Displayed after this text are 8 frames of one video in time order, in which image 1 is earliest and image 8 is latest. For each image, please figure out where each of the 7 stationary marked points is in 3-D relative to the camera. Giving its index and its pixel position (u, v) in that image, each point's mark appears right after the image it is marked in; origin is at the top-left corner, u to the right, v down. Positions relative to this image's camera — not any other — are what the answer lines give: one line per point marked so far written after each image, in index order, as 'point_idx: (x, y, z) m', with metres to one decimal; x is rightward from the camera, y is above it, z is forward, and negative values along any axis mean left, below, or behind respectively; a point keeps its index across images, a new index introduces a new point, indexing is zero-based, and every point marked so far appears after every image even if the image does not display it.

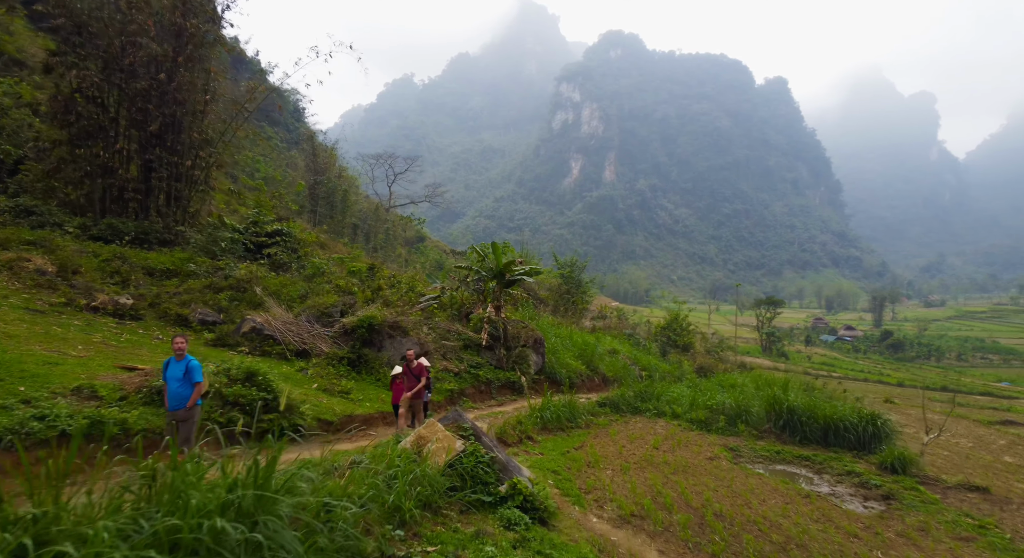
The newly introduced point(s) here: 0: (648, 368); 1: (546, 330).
0: (+3.3, -2.3, +13.0) m
1: (+0.8, -1.2, +12.1) m
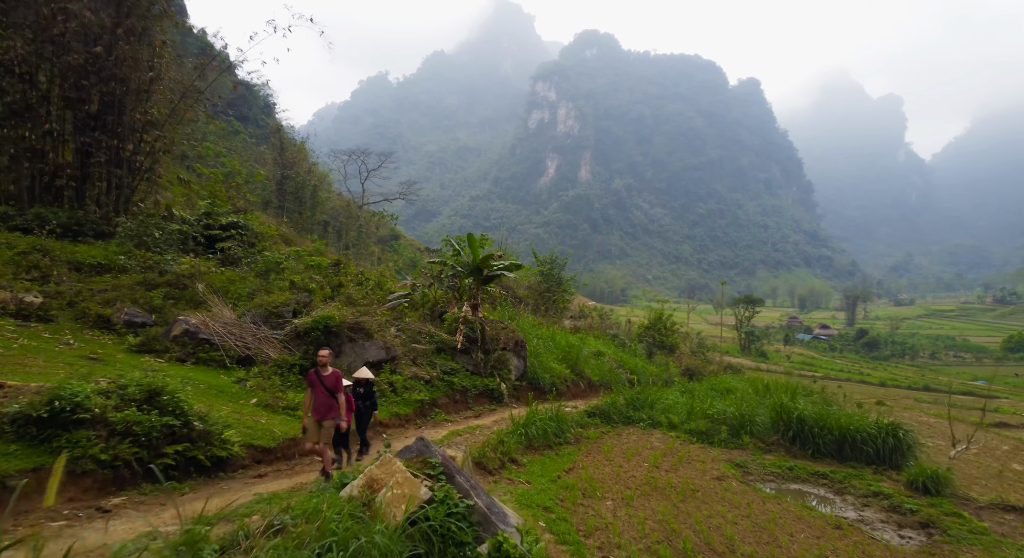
0: (+2.8, -2.2, +12.2) m
1: (+0.4, -1.1, +11.2) m
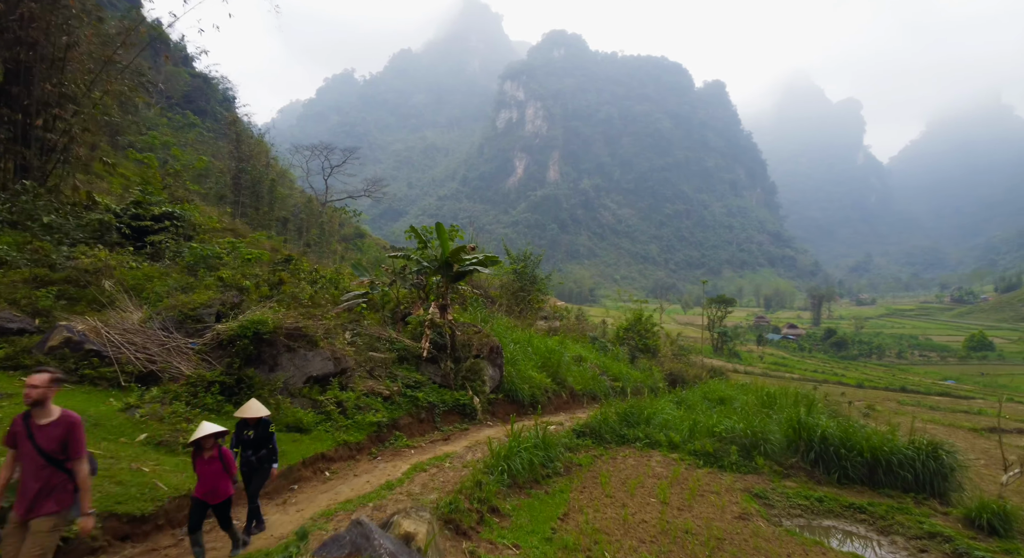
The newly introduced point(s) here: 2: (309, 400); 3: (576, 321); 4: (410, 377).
0: (+2.2, -2.2, +11.2) m
1: (-0.2, -1.1, +10.0) m
2: (-2.2, -1.3, +5.6) m
3: (+2.0, -1.3, +16.4) m
4: (-1.4, -1.3, +7.2) m
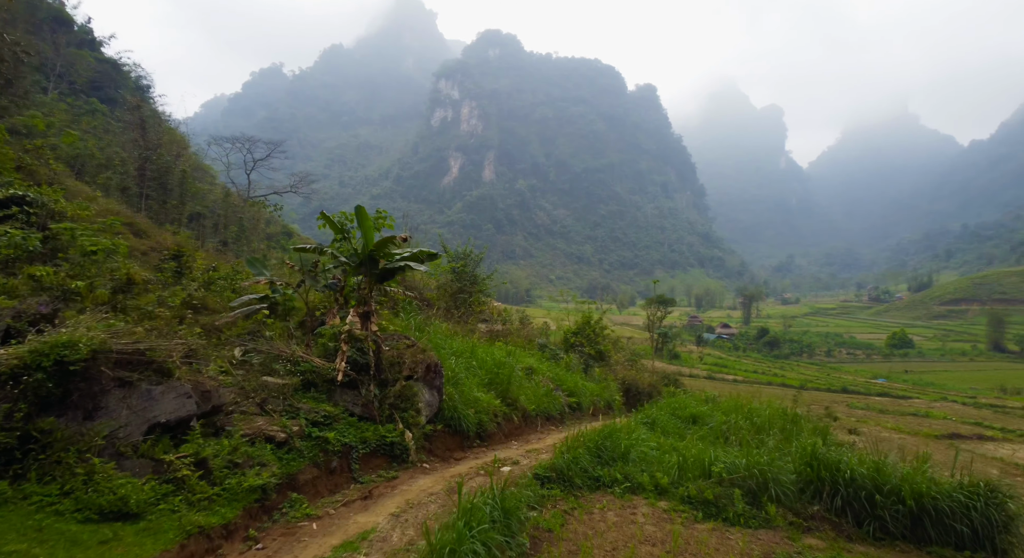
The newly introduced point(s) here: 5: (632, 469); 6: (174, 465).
0: (+1.1, -2.2, +9.8) m
1: (-1.1, -1.1, +8.4) m
2: (-2.6, -1.3, +3.8) m
3: (+0.2, -1.3, +15.0) m
4: (-2.0, -1.3, +5.4) m
5: (+1.2, -2.0, +5.5) m
6: (-2.4, -1.3, +3.8) m
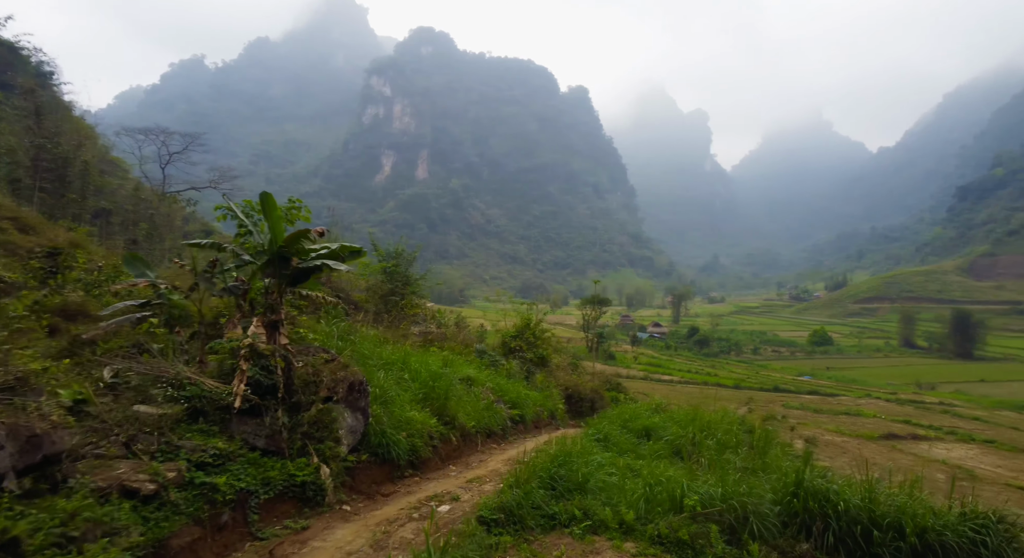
0: (+0.1, -2.2, +9.0) m
1: (-2.0, -1.1, +7.3) m
2: (-2.8, -1.3, +2.6) m
3: (-1.5, -1.3, +14.0) m
4: (-2.5, -1.3, +4.3) m
5: (+0.7, -2.0, +4.7) m
6: (-2.7, -1.4, +2.6) m
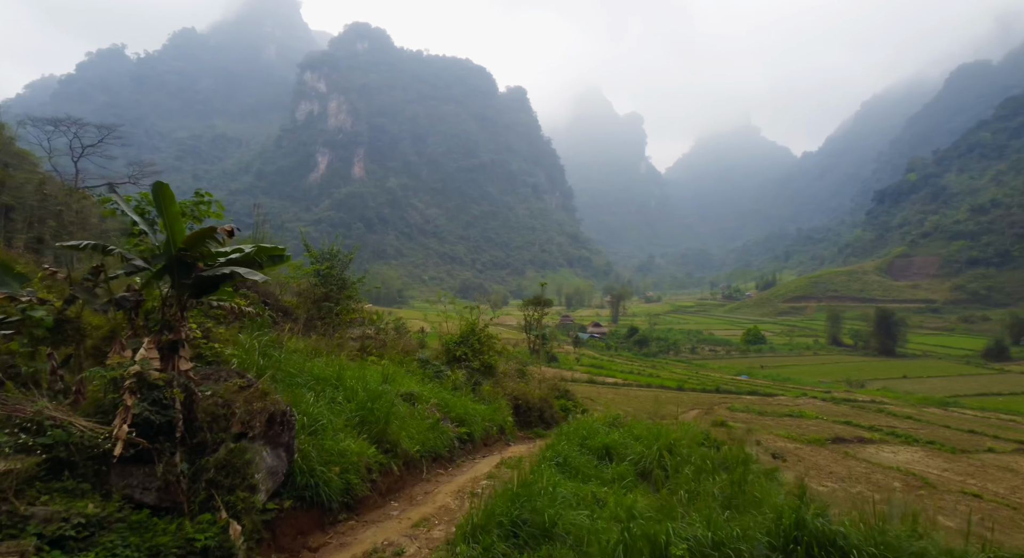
0: (-0.7, -2.3, +8.3) m
1: (-2.6, -1.2, +6.3) m
2: (-2.9, -1.4, +1.5) m
3: (-2.8, -1.4, +13.1) m
4: (-2.7, -1.4, +3.3) m
5: (+0.4, -2.1, +4.1) m
6: (-2.8, -1.4, +1.6) m
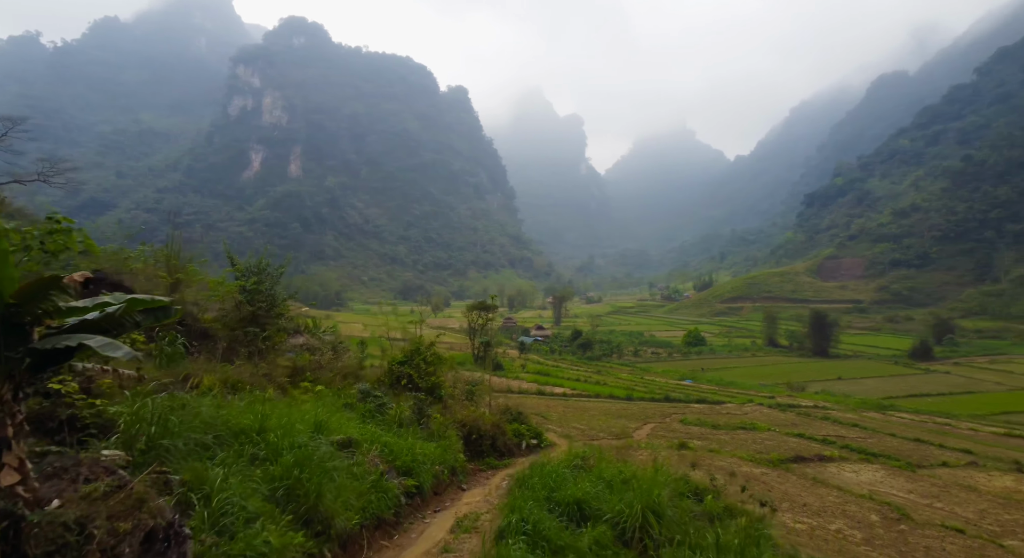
0: (-1.4, -2.7, +7.2) m
1: (-3.0, -1.6, +5.1) m
2: (-2.8, -1.8, +0.3) m
3: (-4.0, -1.8, +11.8) m
4: (-2.8, -1.9, +2.0) m
5: (+0.2, -2.5, +3.2) m
6: (-2.7, -1.9, +0.3) m
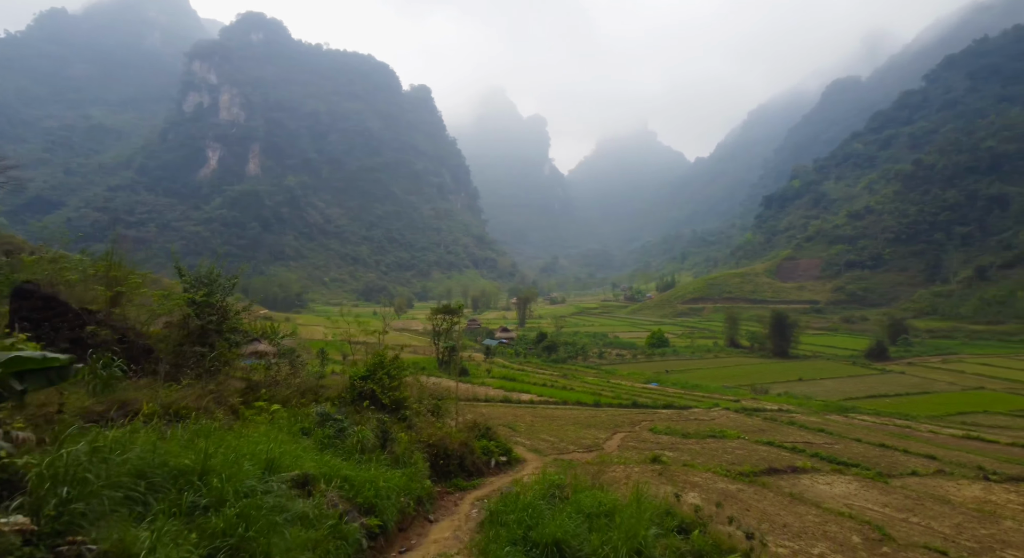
0: (-1.7, -3.0, +6.6) m
1: (-3.2, -1.9, +4.4) m
2: (-2.7, -2.1, -0.4) m
3: (-4.6, -2.1, +11.0) m
4: (-2.8, -2.1, +1.3) m
5: (+0.1, -2.7, +2.7) m
6: (-2.5, -2.1, -0.3) m
